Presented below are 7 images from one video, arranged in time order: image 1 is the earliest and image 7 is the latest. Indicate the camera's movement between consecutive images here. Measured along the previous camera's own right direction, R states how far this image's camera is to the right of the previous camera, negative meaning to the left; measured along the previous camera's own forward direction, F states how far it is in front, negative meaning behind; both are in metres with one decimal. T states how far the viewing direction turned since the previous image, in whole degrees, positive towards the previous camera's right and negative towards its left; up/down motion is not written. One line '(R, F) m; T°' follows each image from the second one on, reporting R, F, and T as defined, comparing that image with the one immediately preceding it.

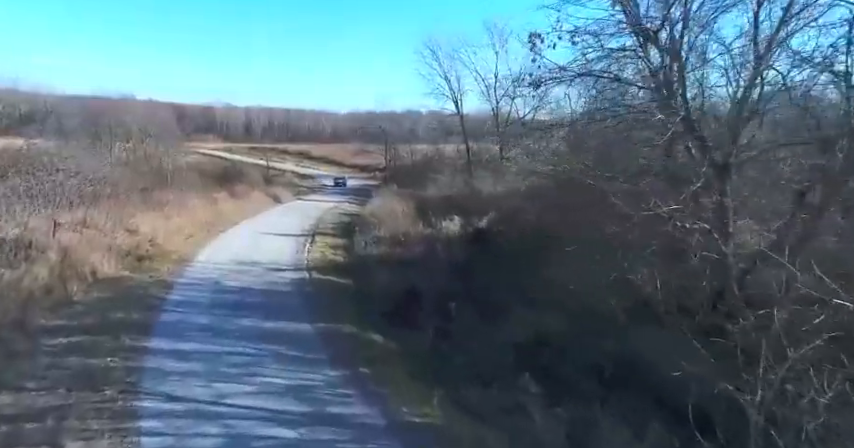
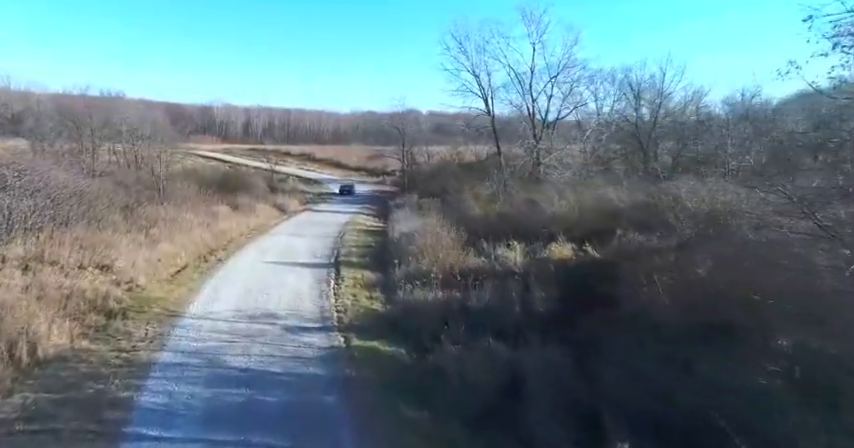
(-1.6, +5.0) m; 0°
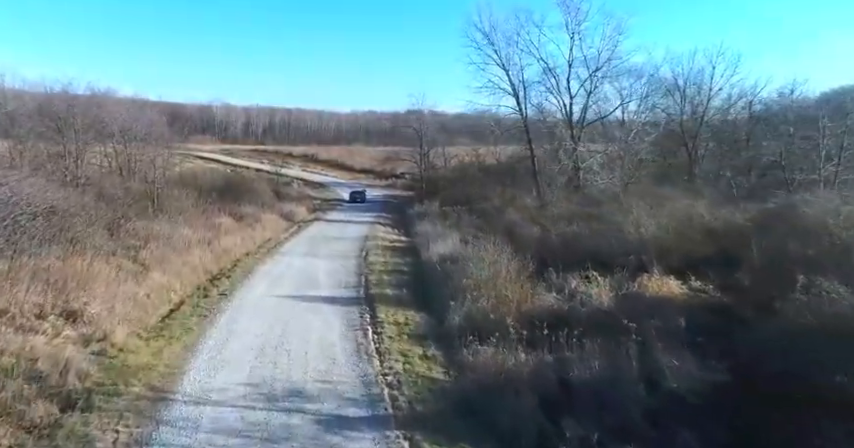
(-1.3, +4.1) m; 0°
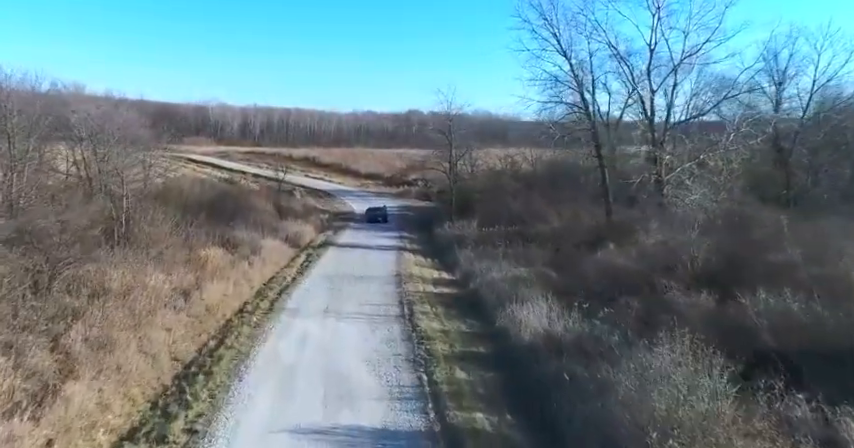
(-1.9, +7.5) m; 0°
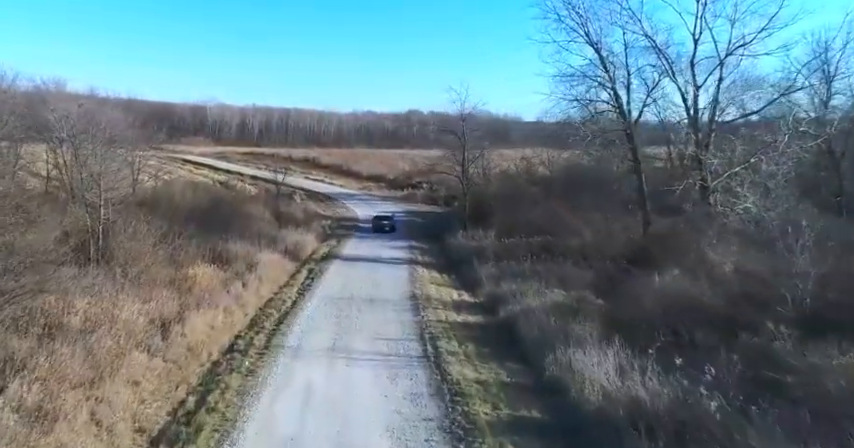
(-0.6, +3.1) m; 0°
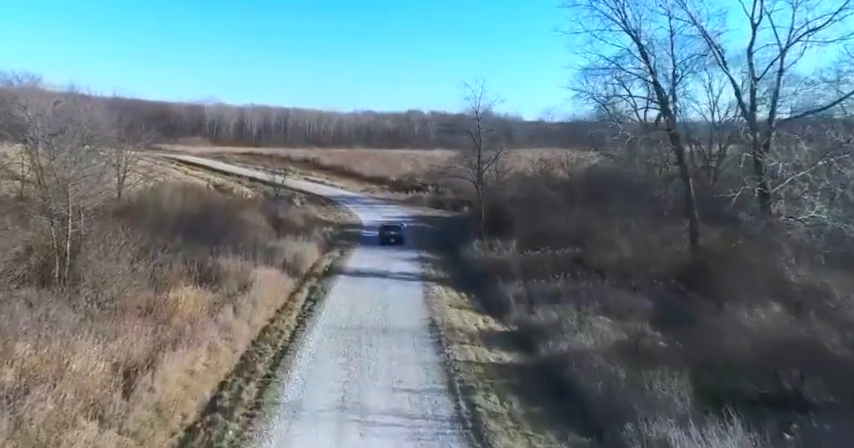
(-0.6, +3.2) m; 0°
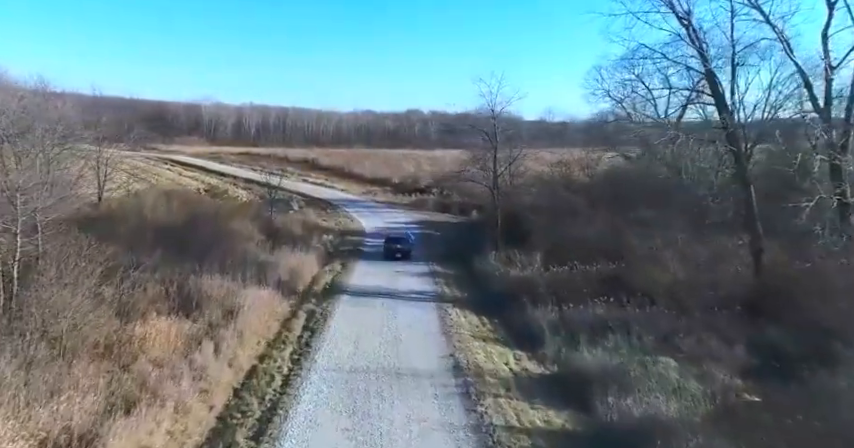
(-0.5, +3.3) m; 0°
